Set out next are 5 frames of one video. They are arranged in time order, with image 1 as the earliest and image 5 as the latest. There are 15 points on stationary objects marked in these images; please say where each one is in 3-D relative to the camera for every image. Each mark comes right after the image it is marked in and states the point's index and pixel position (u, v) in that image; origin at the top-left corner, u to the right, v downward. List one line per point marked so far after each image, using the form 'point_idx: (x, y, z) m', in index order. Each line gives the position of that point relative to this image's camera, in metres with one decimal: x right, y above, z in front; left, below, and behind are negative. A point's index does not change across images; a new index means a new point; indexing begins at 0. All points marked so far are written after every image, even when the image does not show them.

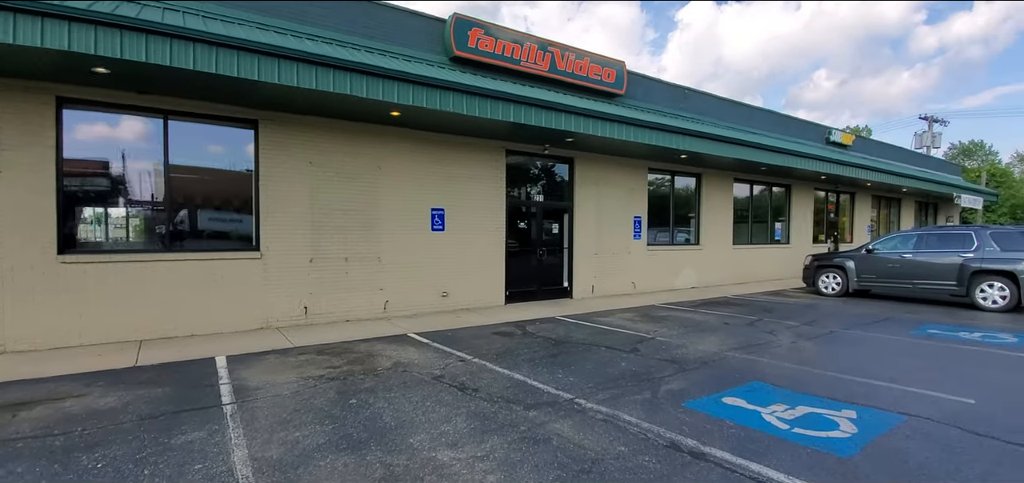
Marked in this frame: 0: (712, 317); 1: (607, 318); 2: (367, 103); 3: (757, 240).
0: (+3.5, -1.3, +9.2) m
1: (+1.7, -1.3, +9.1) m
2: (-2.3, +2.1, +8.0) m
3: (+7.8, 0.0, +16.5) m
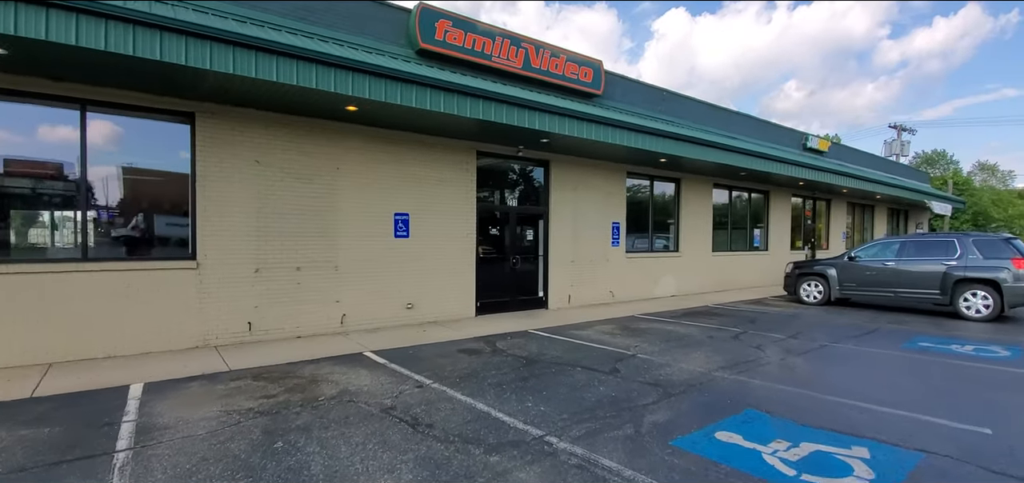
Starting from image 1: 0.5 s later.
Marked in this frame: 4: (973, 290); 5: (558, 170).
0: (+3.0, -1.5, +8.6) m
1: (+1.2, -1.5, +8.4) m
2: (-2.7, +2.0, +7.2) m
3: (+7.0, -0.2, +16.1) m
4: (+9.2, -1.0, +10.3) m
5: (+1.0, +1.6, +11.4) m
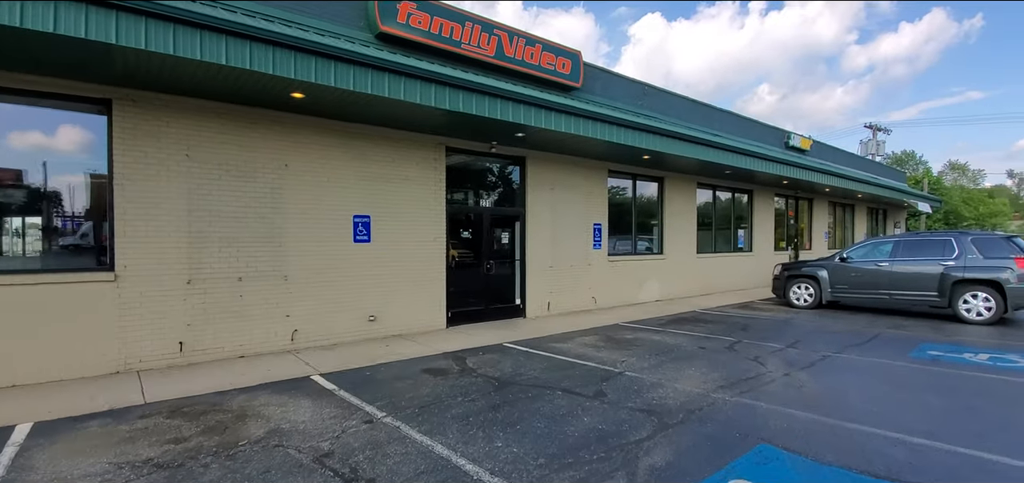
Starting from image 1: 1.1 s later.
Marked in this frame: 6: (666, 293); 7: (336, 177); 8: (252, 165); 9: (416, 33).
0: (+2.6, -1.5, +7.9) m
1: (+0.8, -1.5, +7.6) m
2: (-3.1, +2.0, +6.3) m
3: (+6.3, -0.2, +15.5) m
4: (+8.7, -0.9, +9.8) m
5: (+0.5, +1.5, +10.6) m
6: (+4.0, -1.3, +13.5) m
7: (-2.7, +1.0, +7.9) m
8: (-3.6, +1.1, +7.2) m
9: (-1.6, +3.4, +8.4) m
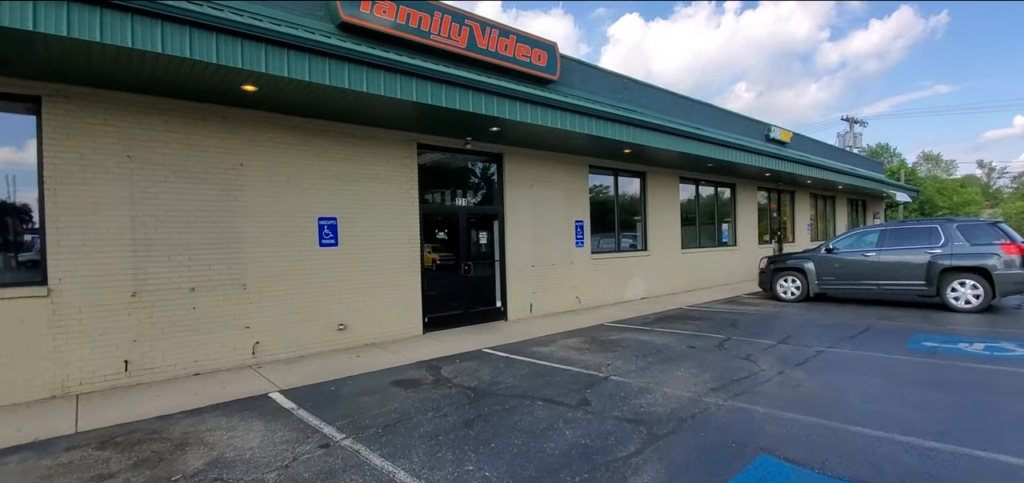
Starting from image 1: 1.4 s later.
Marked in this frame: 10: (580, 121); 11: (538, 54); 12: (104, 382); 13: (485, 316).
0: (+2.3, -1.4, +7.5) m
1: (+0.5, -1.5, +7.2) m
2: (-3.4, +1.9, +5.7) m
3: (+5.7, -0.1, +15.3) m
4: (+8.3, -0.7, +9.6) m
5: (0.0, +1.5, +10.2) m
6: (+3.5, -1.2, +13.1) m
7: (-3.1, +0.9, +7.4) m
8: (-4.0, +1.0, +6.6) m
9: (-2.0, +3.3, +8.0) m
10: (+1.2, +2.2, +9.4) m
11: (+0.5, +3.7, +10.1) m
12: (-4.6, -1.6, +5.9) m
13: (-0.5, -1.4, +9.8) m
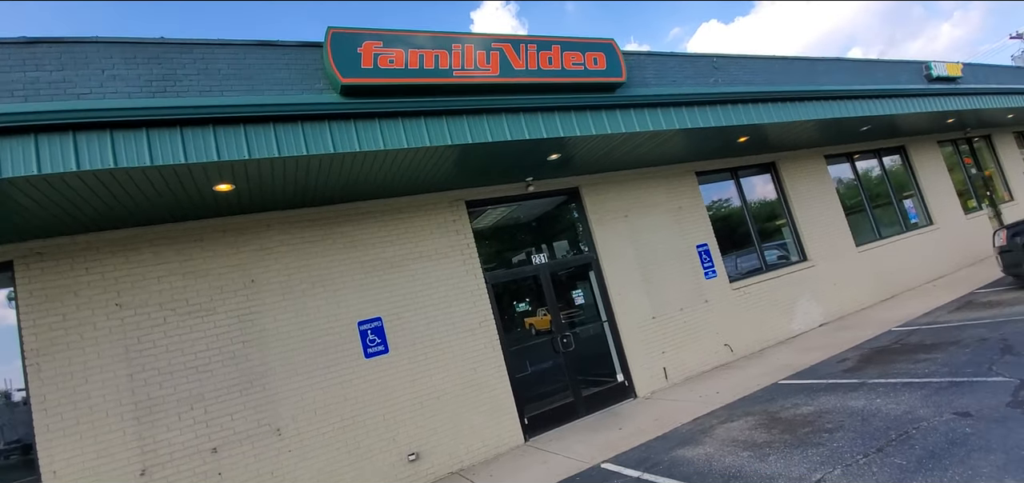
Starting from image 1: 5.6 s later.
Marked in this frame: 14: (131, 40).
0: (+3.5, -1.4, +4.5) m
1: (+1.7, -1.9, +4.7) m
2: (-3.1, +0.5, +4.5) m
3: (+8.3, +0.2, +11.5) m
4: (+9.5, +0.6, +5.3) m
5: (+1.3, +0.7, +8.1) m
6: (+6.0, -1.3, +9.7) m
7: (-2.1, -0.4, +5.9) m
8: (-3.2, -0.5, +5.4) m
9: (-1.6, +2.1, +6.6) m
10: (+2.1, +1.7, +7.0) m
11: (+1.3, +2.9, +8.1) m
12: (-3.4, -3.1, +4.5) m
13: (+1.3, -2.2, +7.4) m
14: (-3.9, +2.1, +5.3) m
